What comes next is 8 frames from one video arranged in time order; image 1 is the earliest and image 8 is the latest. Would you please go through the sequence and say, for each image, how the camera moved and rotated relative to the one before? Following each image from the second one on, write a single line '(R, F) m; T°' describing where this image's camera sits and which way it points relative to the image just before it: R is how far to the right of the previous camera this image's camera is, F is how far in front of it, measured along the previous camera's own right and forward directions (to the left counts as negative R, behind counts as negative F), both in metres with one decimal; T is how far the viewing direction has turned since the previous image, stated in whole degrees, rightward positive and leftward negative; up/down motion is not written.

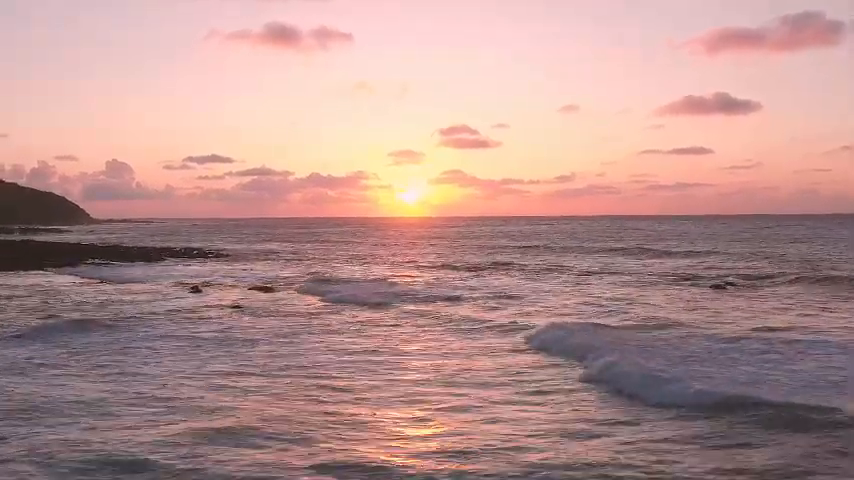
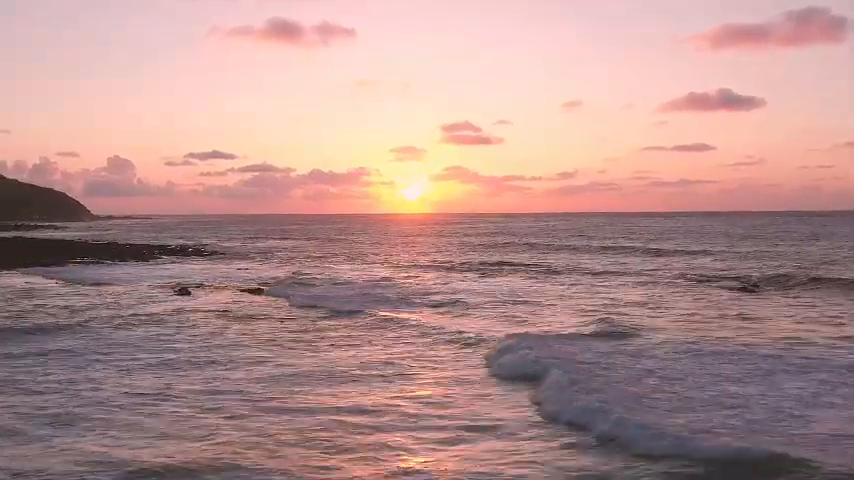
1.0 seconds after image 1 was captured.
(0.0, +1.9) m; 0°
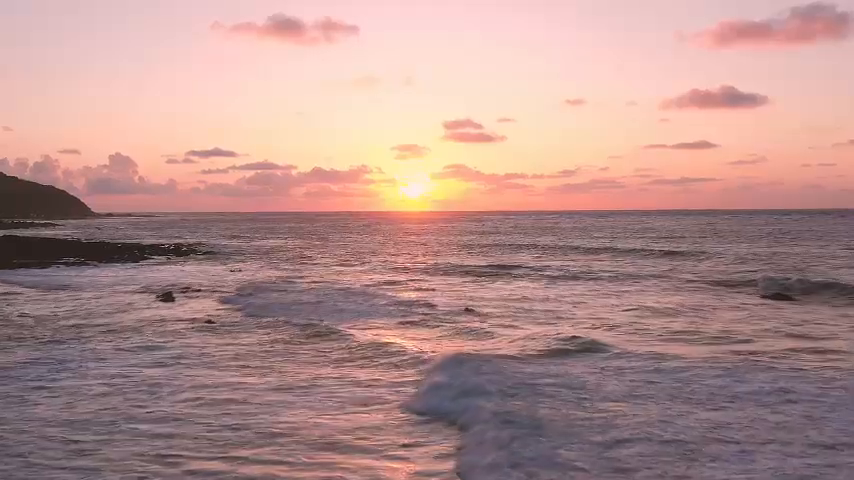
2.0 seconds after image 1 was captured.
(-0.1, +2.3) m; 0°
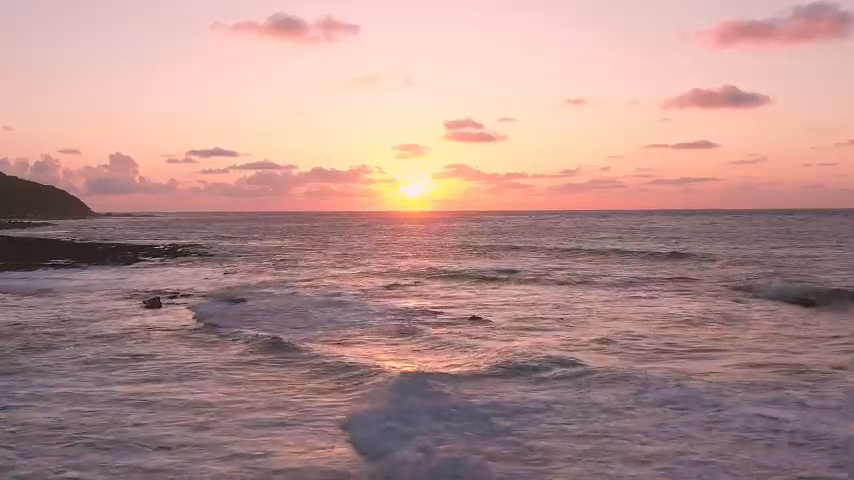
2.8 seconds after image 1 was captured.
(-0.1, +1.5) m; 0°
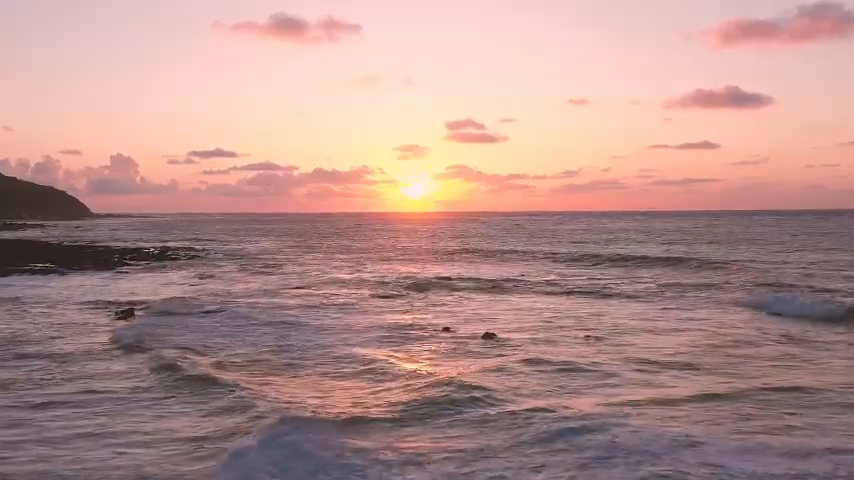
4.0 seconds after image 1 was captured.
(-0.2, +2.7) m; 0°
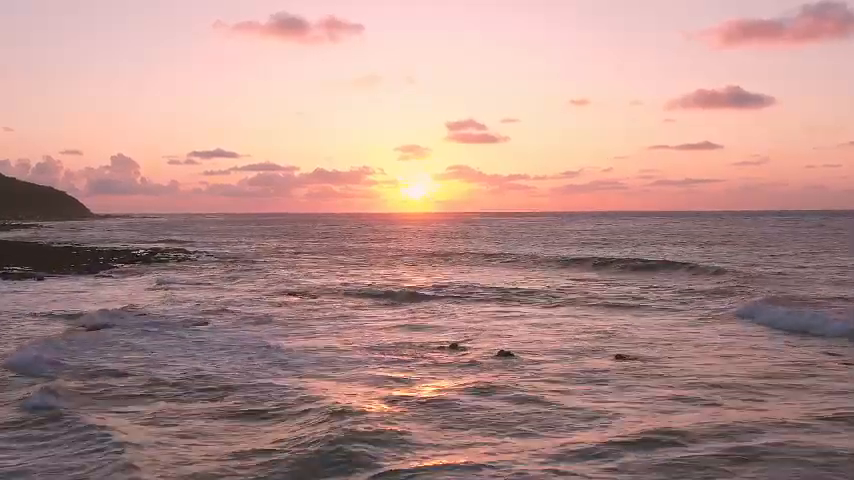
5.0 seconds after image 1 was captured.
(-0.2, +2.5) m; 0°
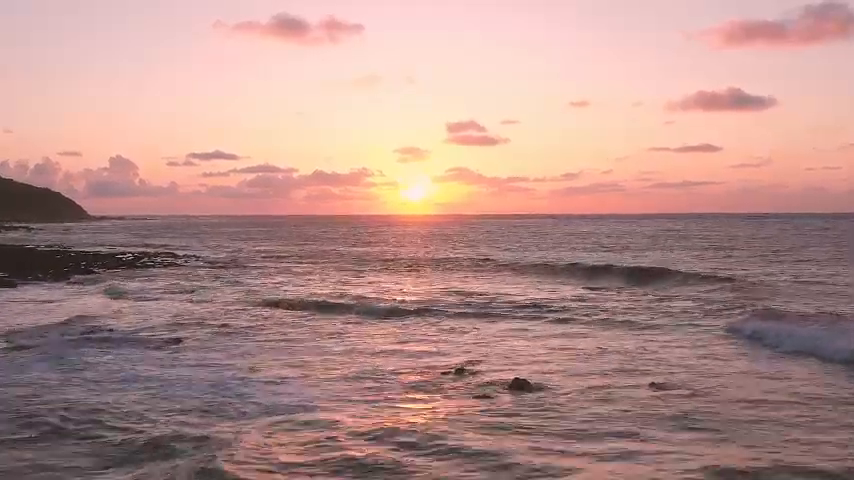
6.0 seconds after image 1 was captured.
(-0.1, +2.5) m; 0°
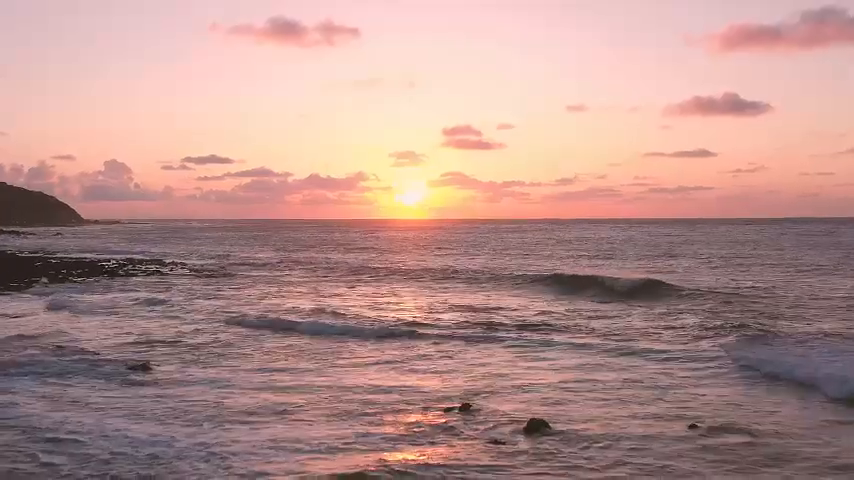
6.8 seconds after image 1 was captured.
(-0.1, +2.2) m; 0°
